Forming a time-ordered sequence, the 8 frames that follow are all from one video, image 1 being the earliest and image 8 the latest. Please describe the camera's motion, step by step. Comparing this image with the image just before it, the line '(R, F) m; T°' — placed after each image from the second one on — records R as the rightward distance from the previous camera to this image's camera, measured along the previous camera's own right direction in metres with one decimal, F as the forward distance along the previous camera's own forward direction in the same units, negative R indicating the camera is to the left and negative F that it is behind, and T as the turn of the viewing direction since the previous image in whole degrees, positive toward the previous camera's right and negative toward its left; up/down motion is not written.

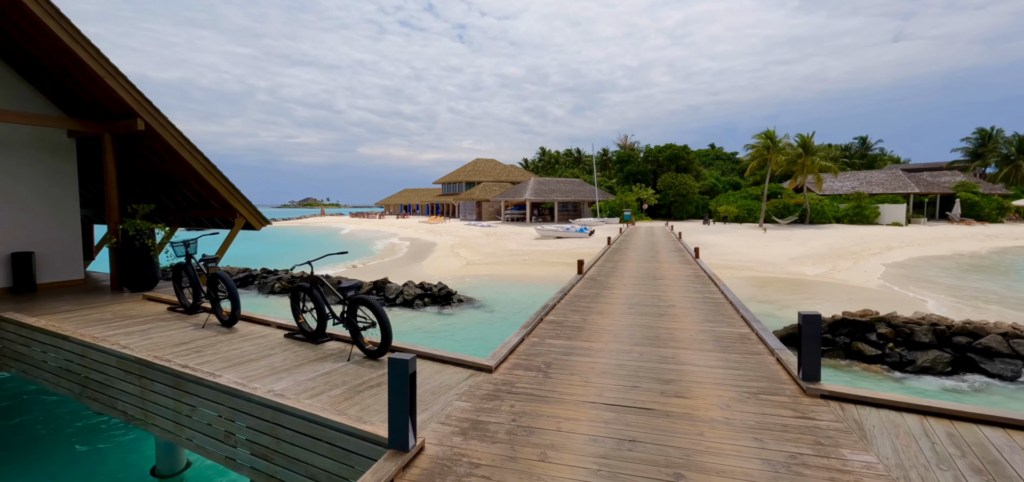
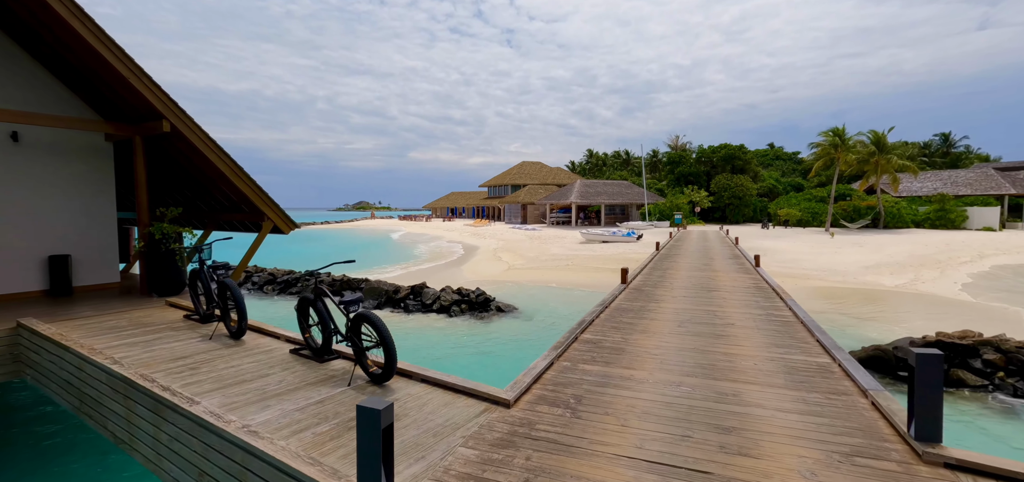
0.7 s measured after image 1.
(+0.2, +0.7) m; -6°
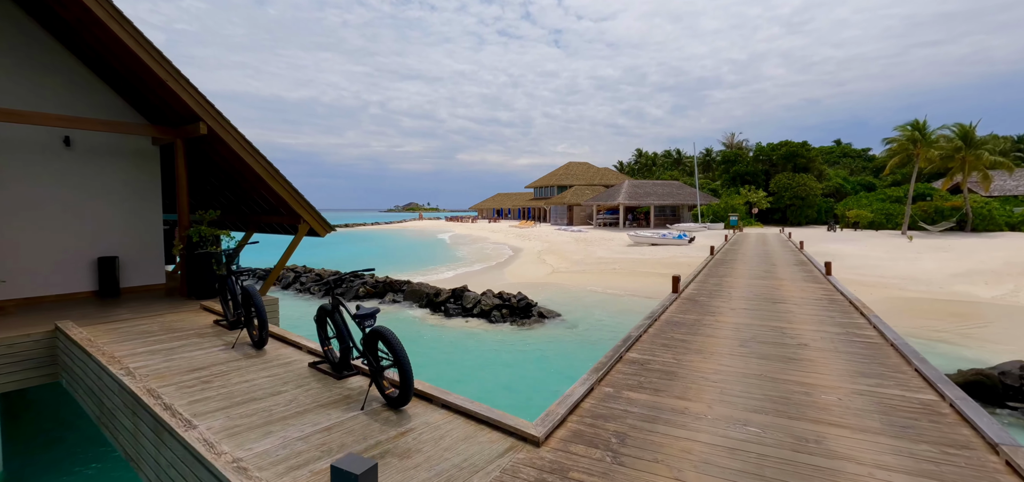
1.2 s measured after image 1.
(+0.1, +0.5) m; -6°
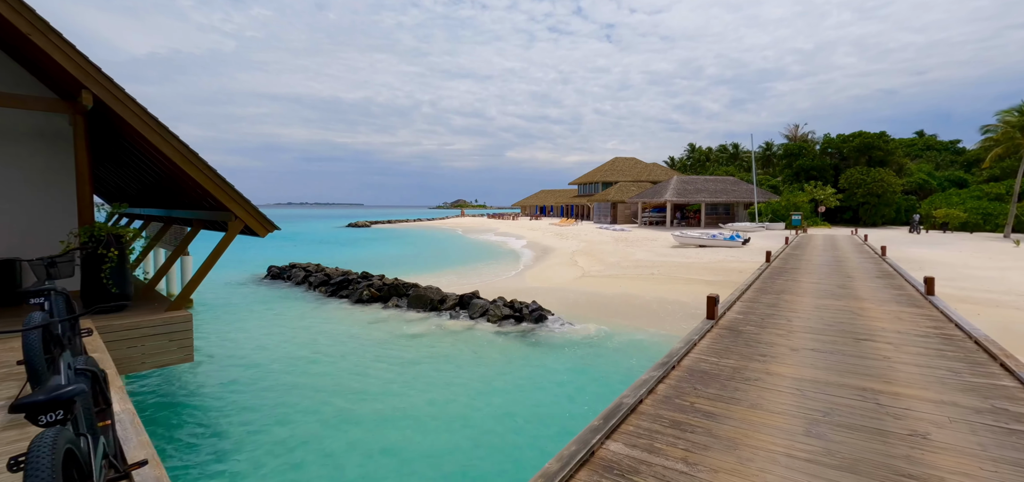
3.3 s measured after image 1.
(+1.0, +1.9) m; -6°
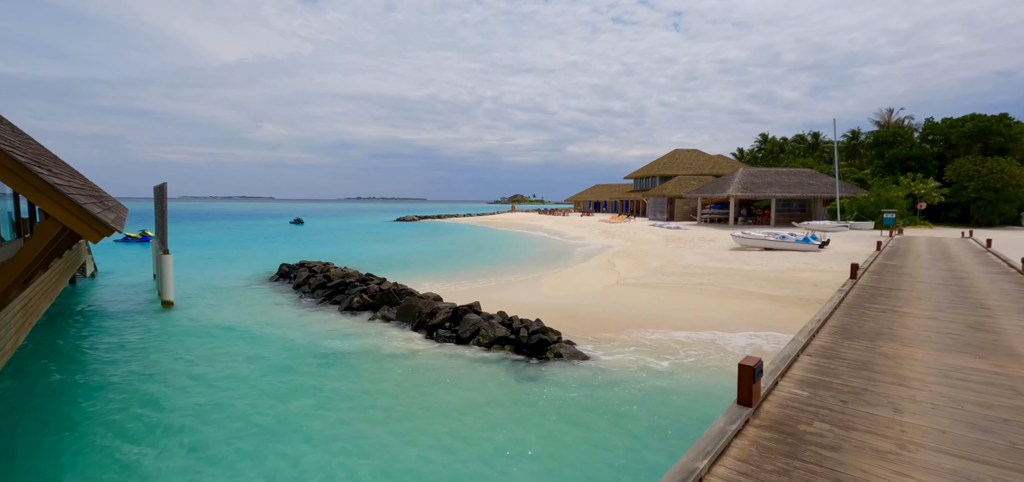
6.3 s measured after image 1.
(+1.4, +2.4) m; -8°
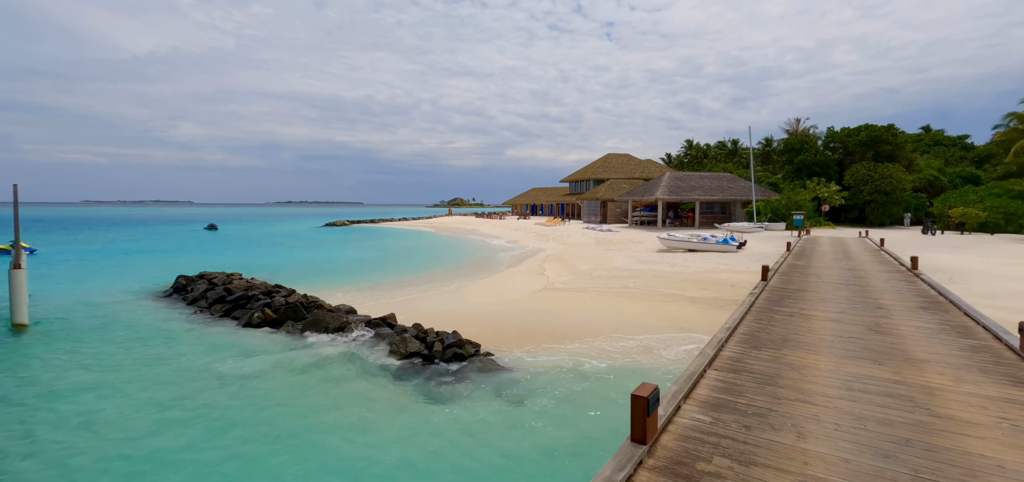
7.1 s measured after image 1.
(+0.7, +0.6) m; +7°
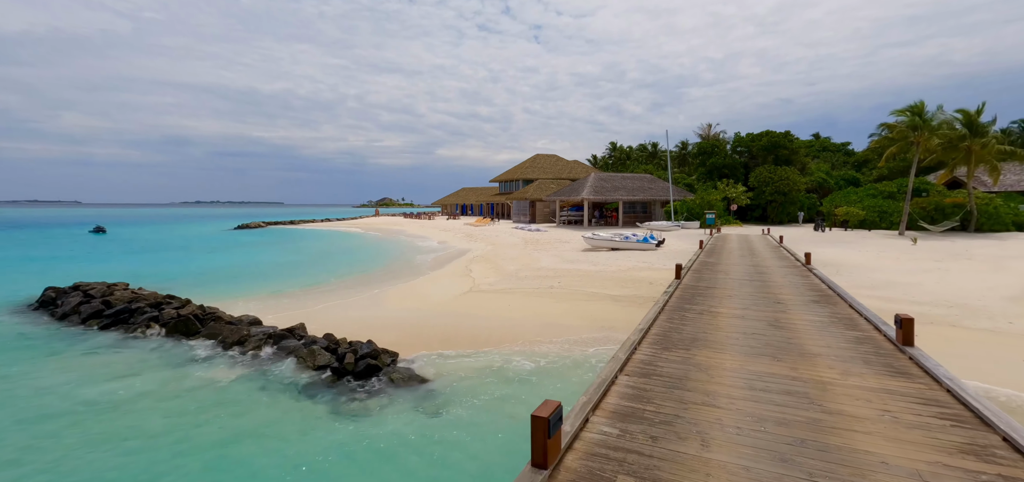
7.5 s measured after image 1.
(+0.3, +0.4) m; +9°
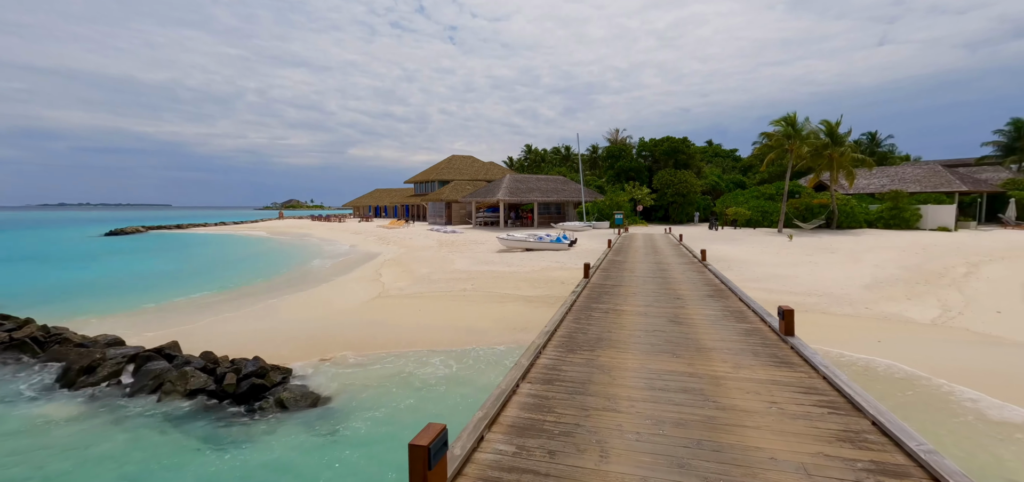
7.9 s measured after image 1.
(+0.3, +0.4) m; +11°
